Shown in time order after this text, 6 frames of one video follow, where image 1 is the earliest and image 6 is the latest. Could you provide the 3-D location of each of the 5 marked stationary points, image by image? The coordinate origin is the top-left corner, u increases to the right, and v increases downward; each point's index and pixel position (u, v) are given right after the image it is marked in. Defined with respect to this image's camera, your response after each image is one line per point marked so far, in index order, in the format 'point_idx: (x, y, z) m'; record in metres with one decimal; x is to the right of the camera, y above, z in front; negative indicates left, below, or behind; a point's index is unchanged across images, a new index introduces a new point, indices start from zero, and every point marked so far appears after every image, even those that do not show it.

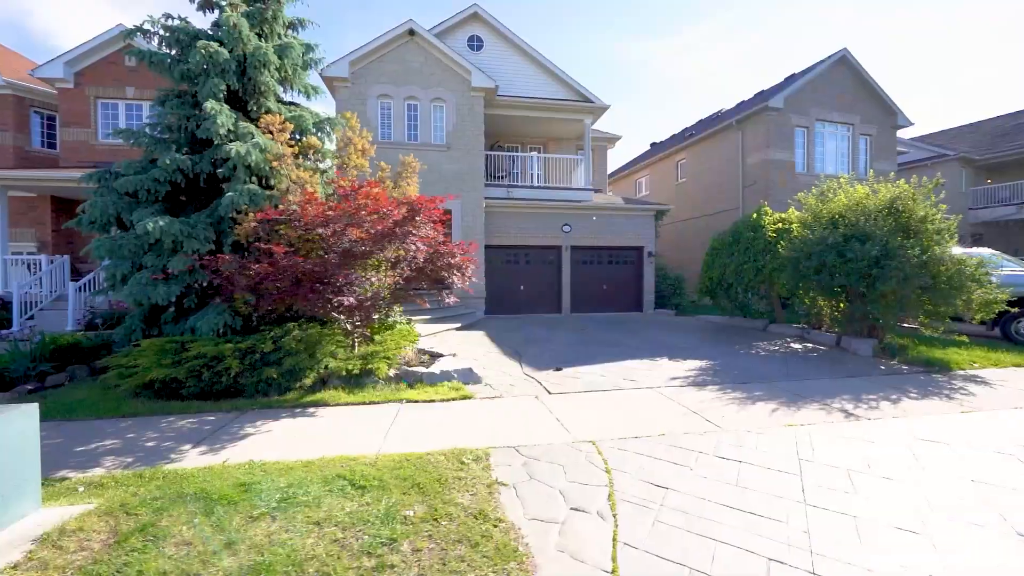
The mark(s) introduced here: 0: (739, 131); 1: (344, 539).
0: (+10.1, +7.0, +18.3) m
1: (-1.2, -1.8, +2.9) m
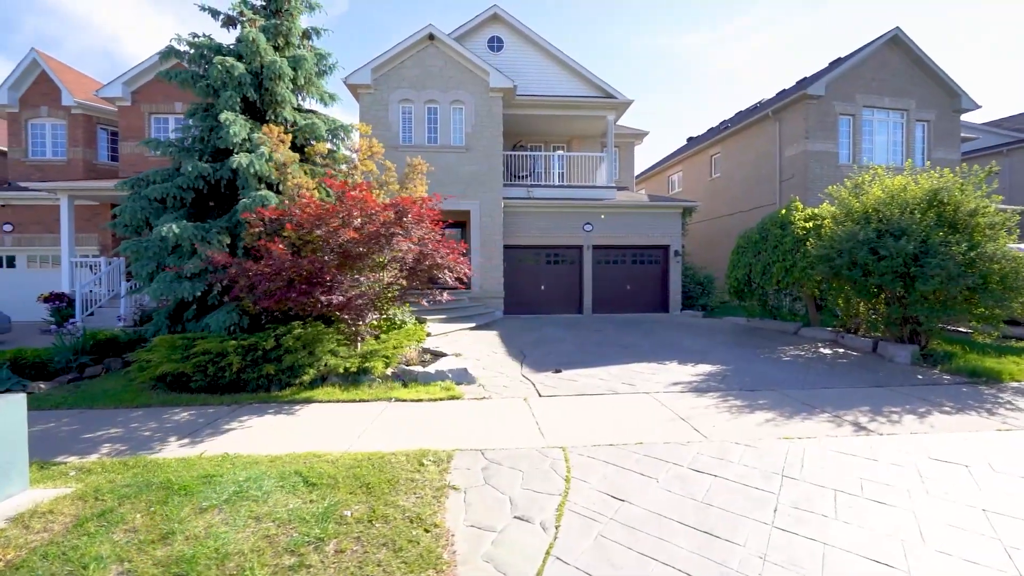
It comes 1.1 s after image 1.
0: (+11.0, +6.9, +17.2) m
1: (-1.7, -1.8, +2.9) m
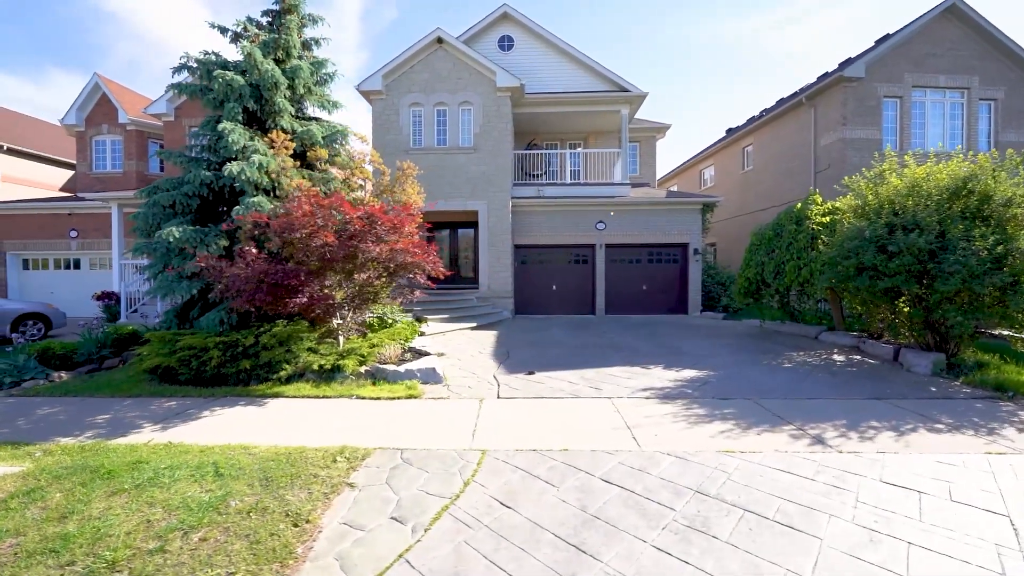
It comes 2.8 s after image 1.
0: (+11.5, +6.9, +15.9) m
1: (-2.7, -1.8, +3.1) m
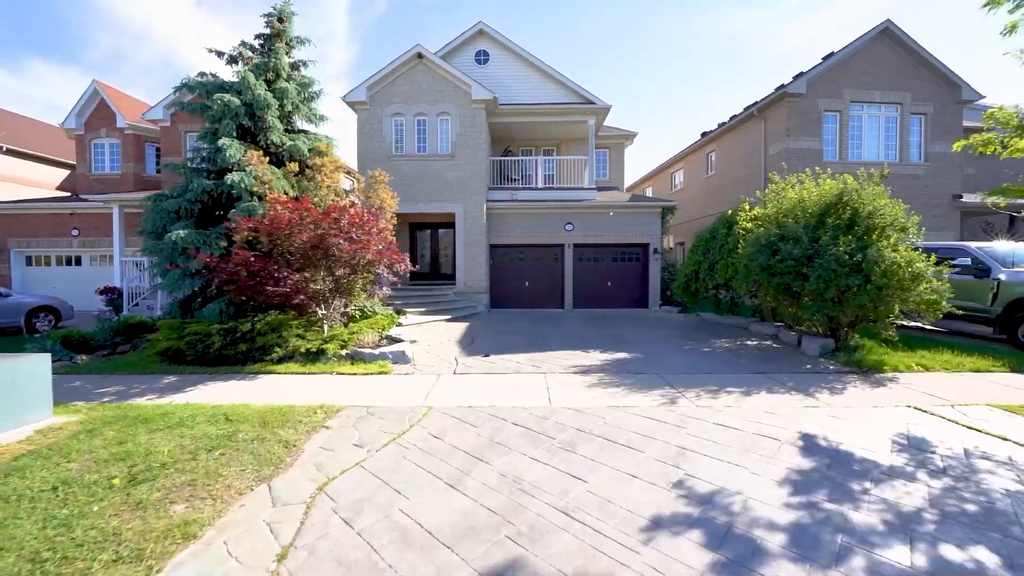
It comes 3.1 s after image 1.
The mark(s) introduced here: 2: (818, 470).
0: (+10.5, +7.1, +17.4) m
1: (-3.5, -1.7, +4.5) m
2: (+3.0, -1.8, +4.0) m
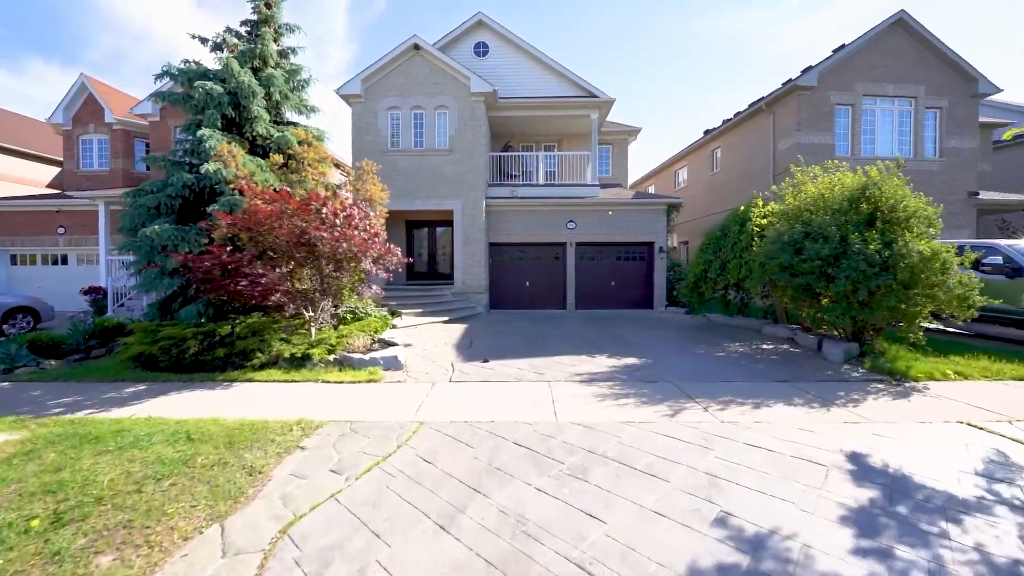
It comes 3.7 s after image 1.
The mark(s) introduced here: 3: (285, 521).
0: (+10.5, +7.1, +16.8) m
1: (-3.5, -1.7, +3.8) m
2: (+3.0, -1.8, +3.4) m
3: (-1.8, -1.8, +3.3) m
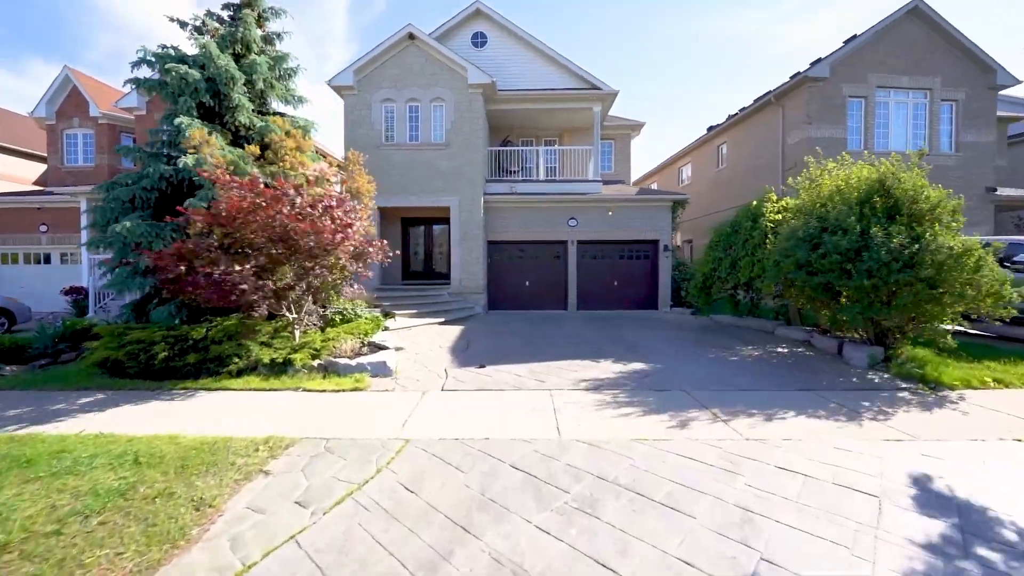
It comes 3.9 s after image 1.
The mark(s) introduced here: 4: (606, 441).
0: (+10.5, +7.1, +16.2) m
1: (-3.5, -1.7, +3.2) m
2: (+3.0, -1.8, +2.8) m
3: (-1.8, -1.8, +2.7) m
4: (+1.0, -1.7, +4.5) m
